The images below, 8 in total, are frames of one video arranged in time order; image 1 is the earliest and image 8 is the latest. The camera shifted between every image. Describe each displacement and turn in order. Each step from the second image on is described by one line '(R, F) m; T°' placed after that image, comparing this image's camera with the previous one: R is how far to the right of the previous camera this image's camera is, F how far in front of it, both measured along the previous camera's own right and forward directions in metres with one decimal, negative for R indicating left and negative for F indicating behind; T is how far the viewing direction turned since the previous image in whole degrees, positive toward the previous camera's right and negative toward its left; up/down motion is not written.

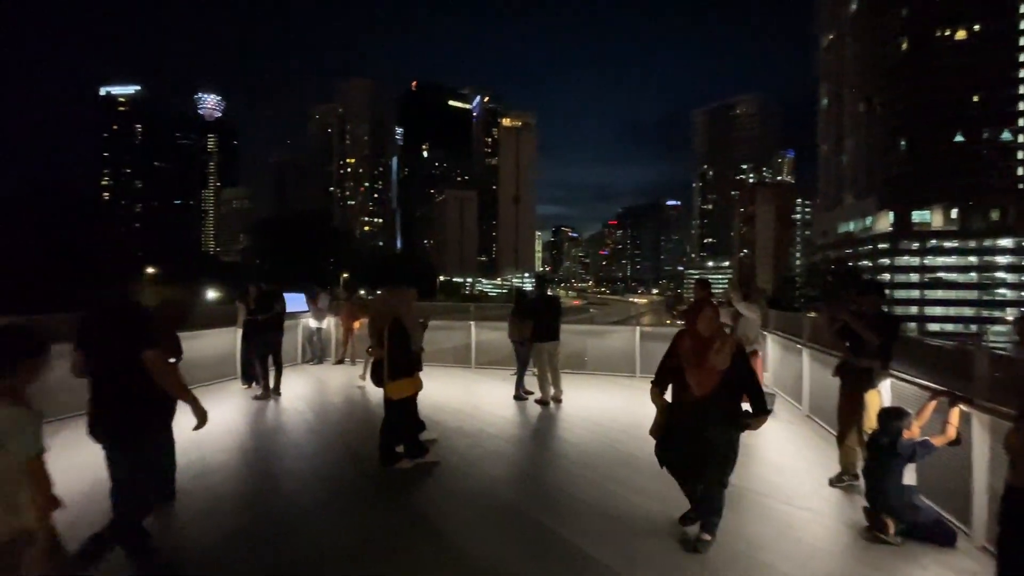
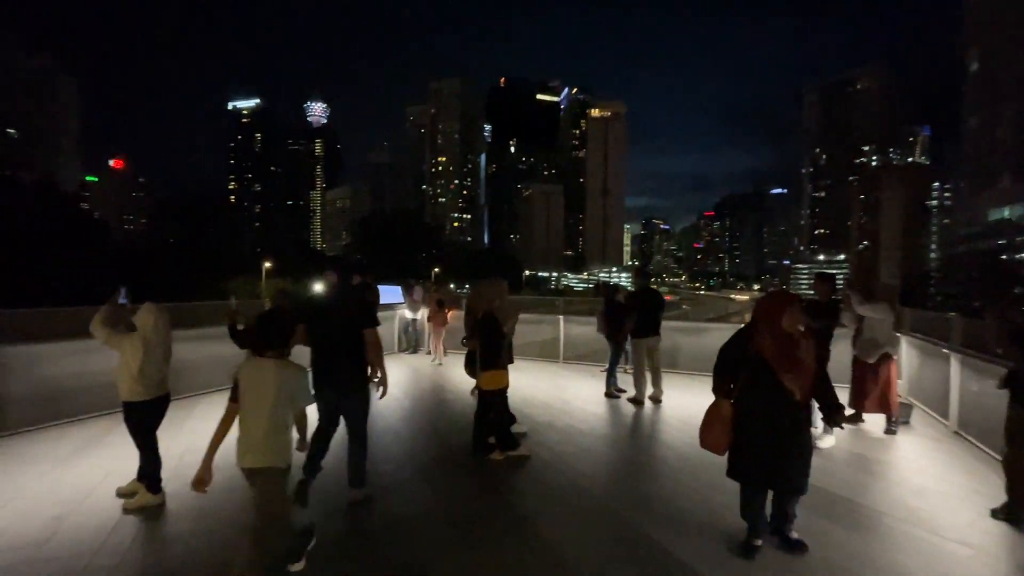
(-0.1, +0.2) m; -10°
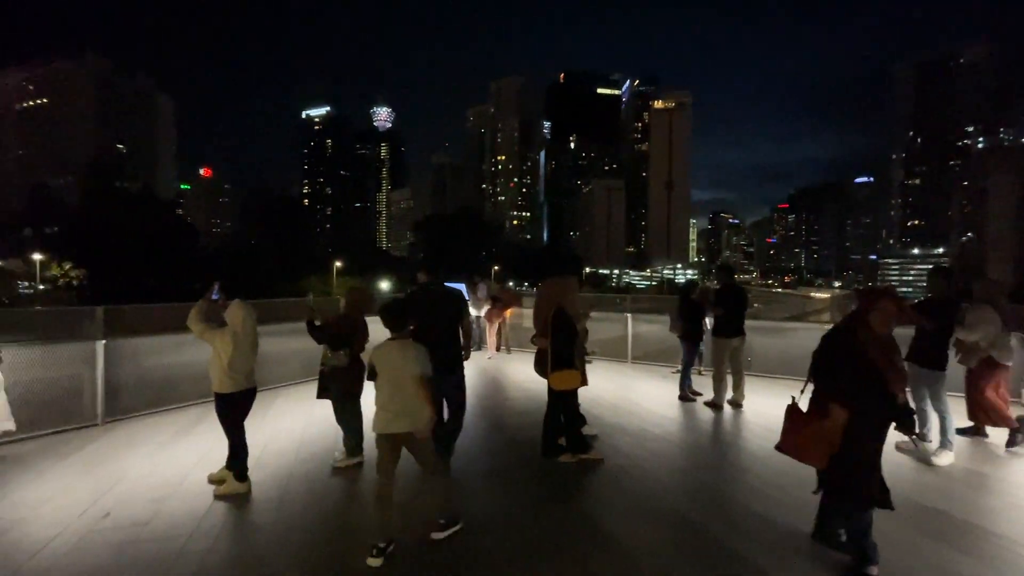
(-0.1, +0.2) m; -7°
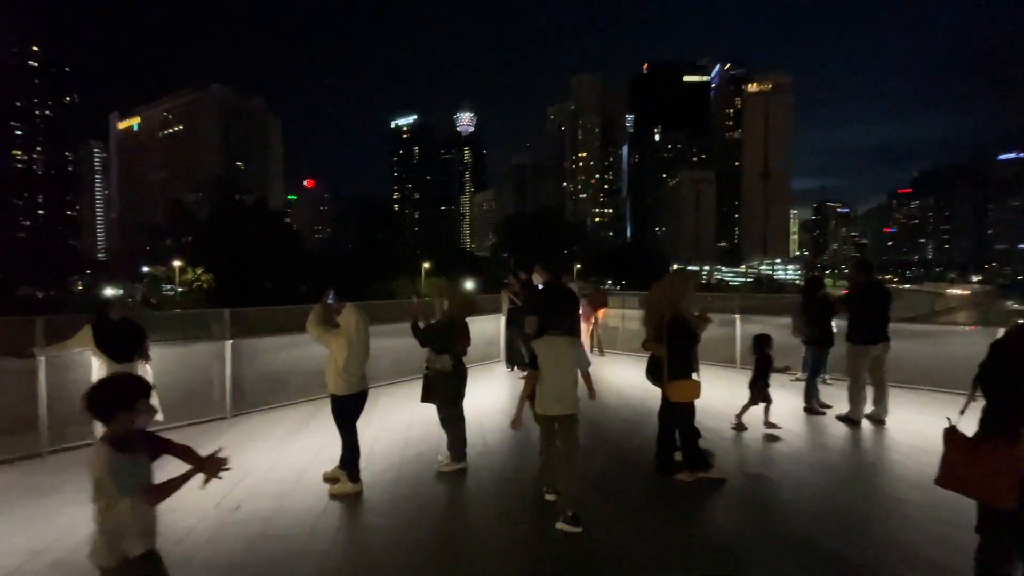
(-0.3, +0.3) m; -10°
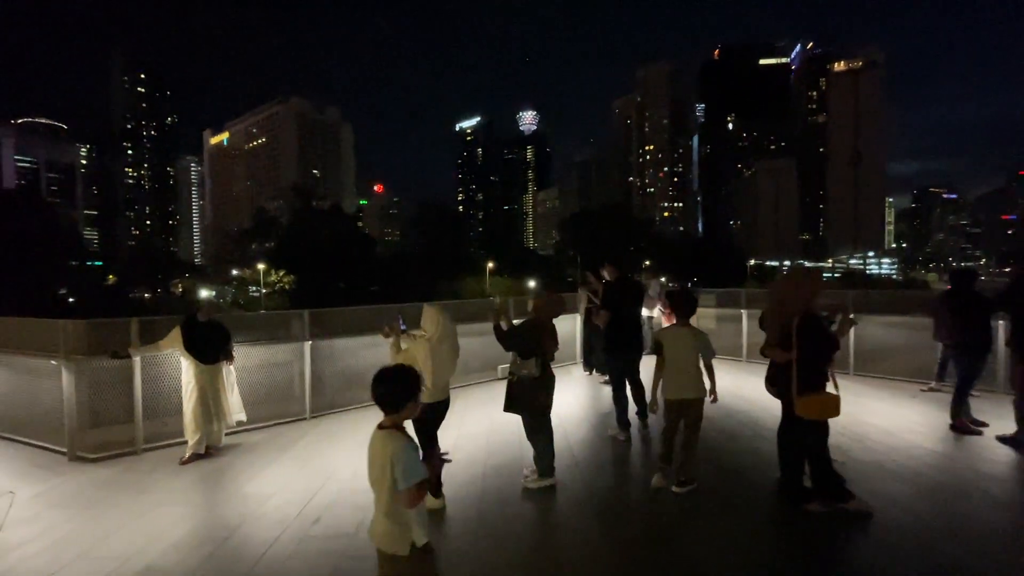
(-0.3, +0.5) m; -8°
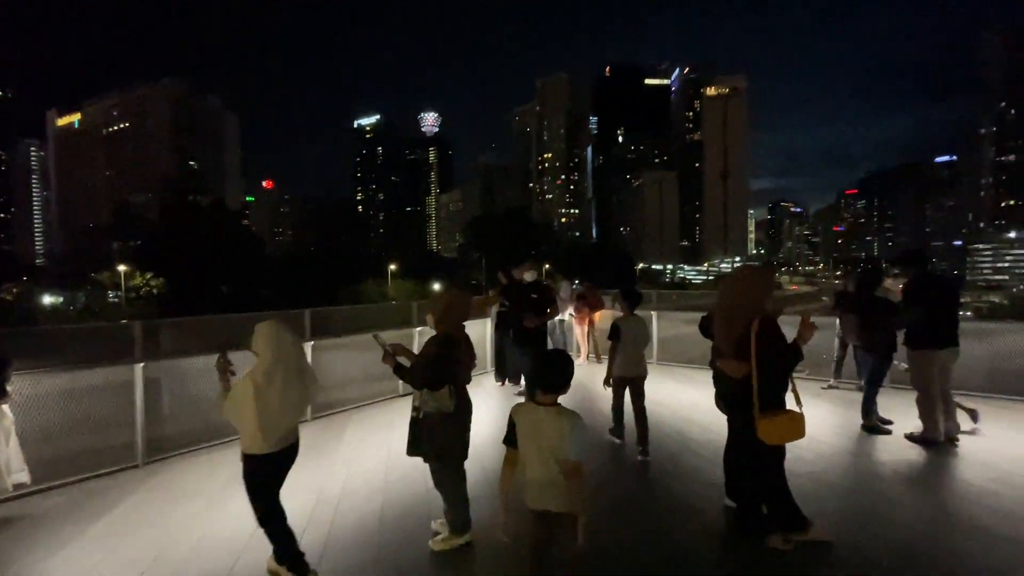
(0.0, +1.1) m; +12°
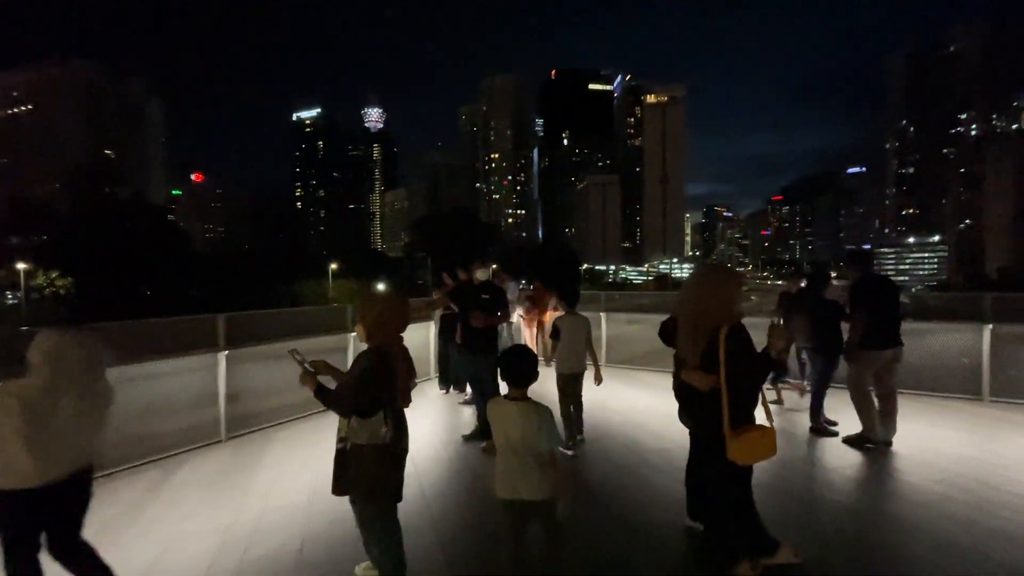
(0.0, +0.5) m; +6°
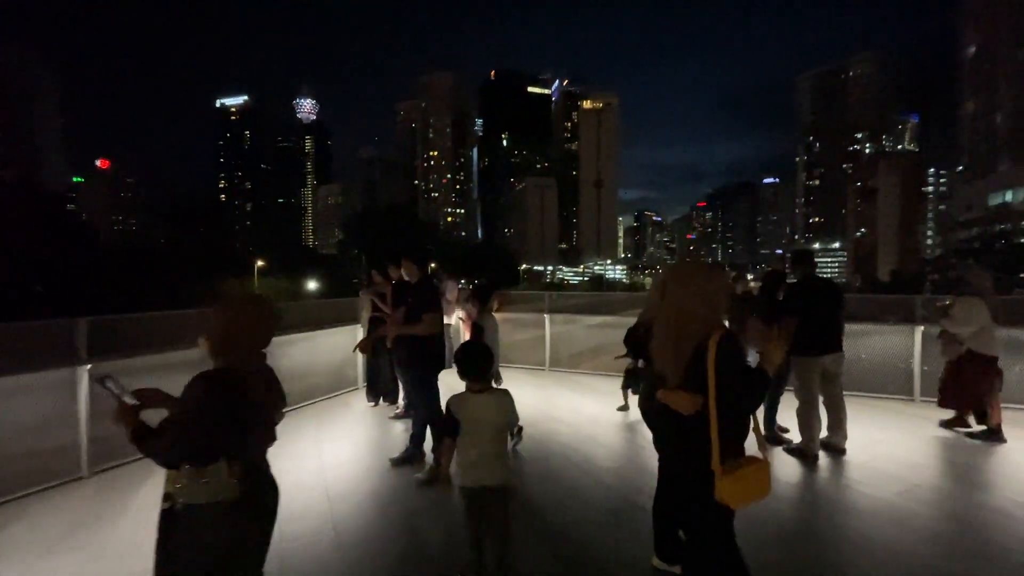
(0.0, +0.8) m; +7°
